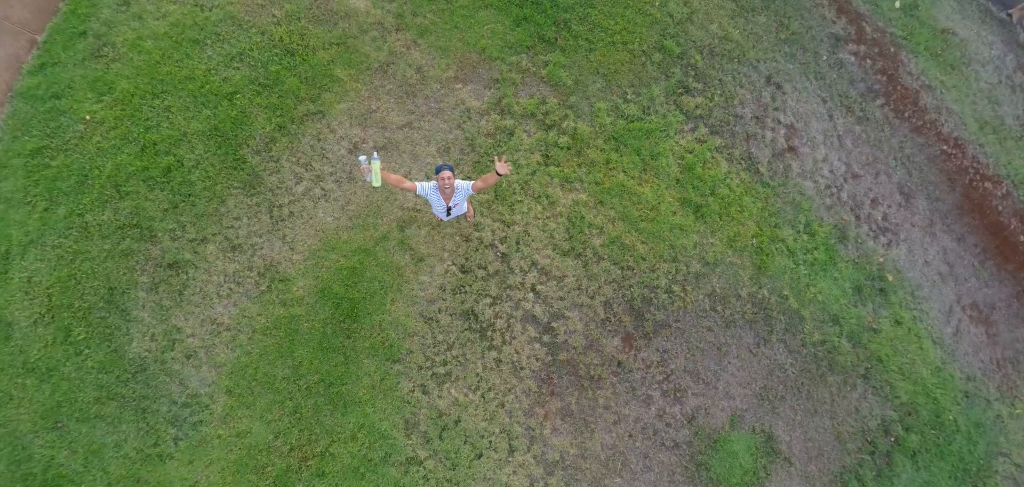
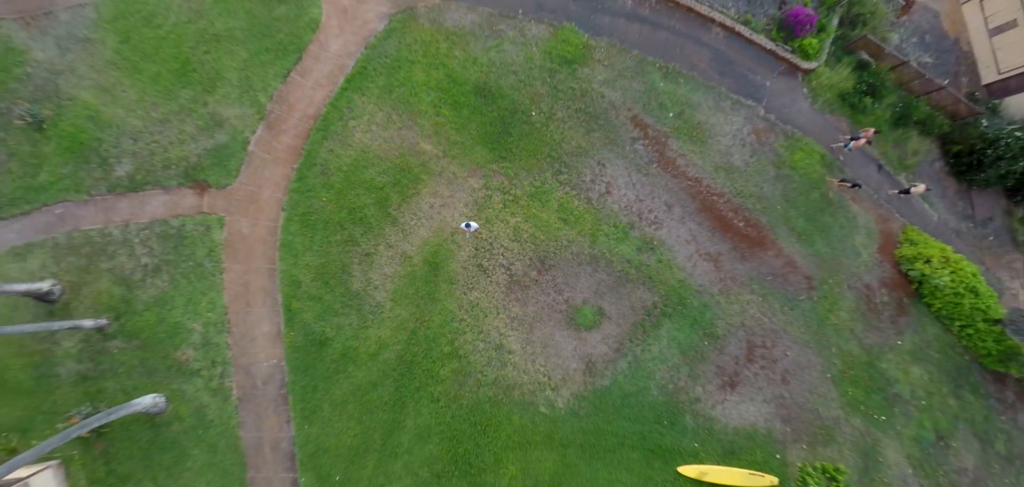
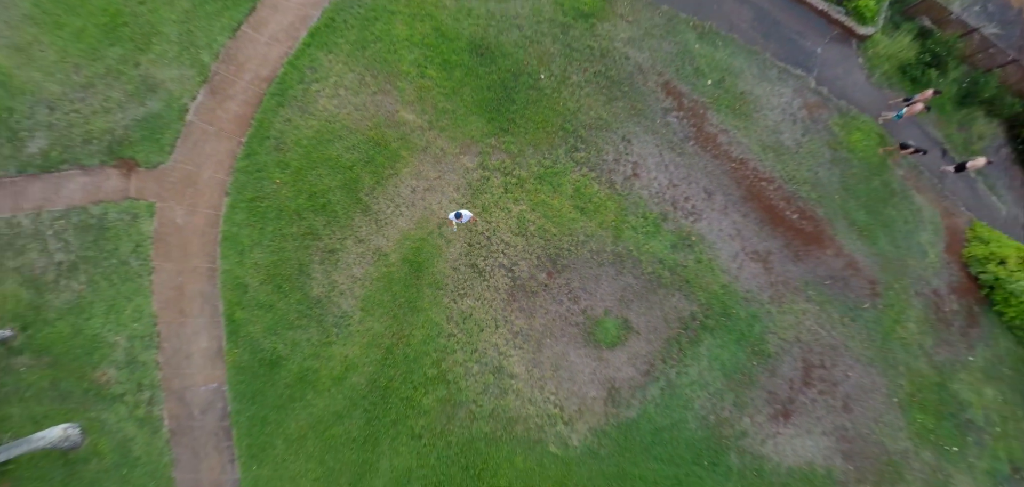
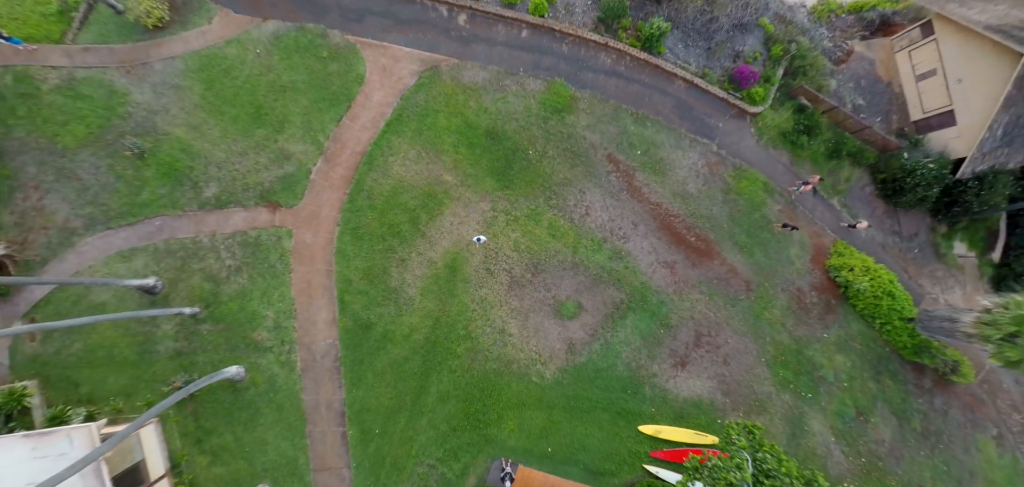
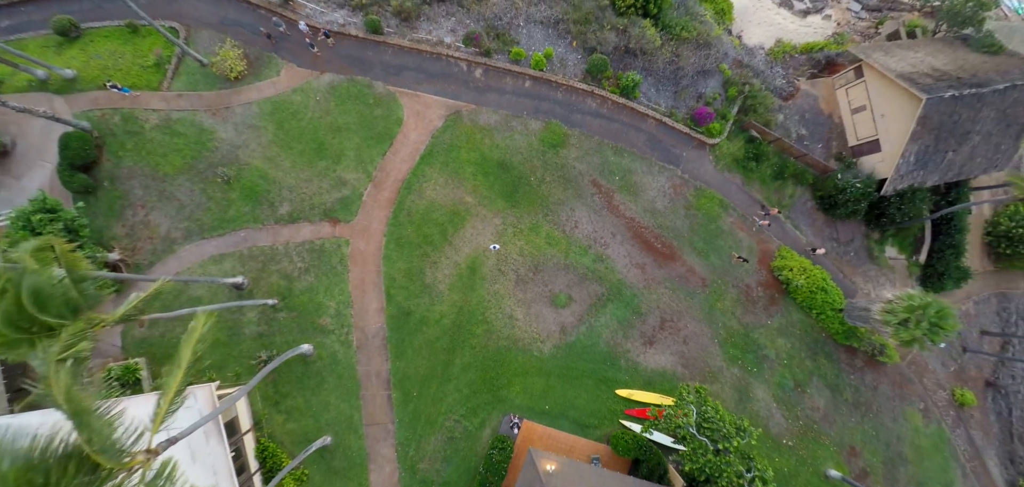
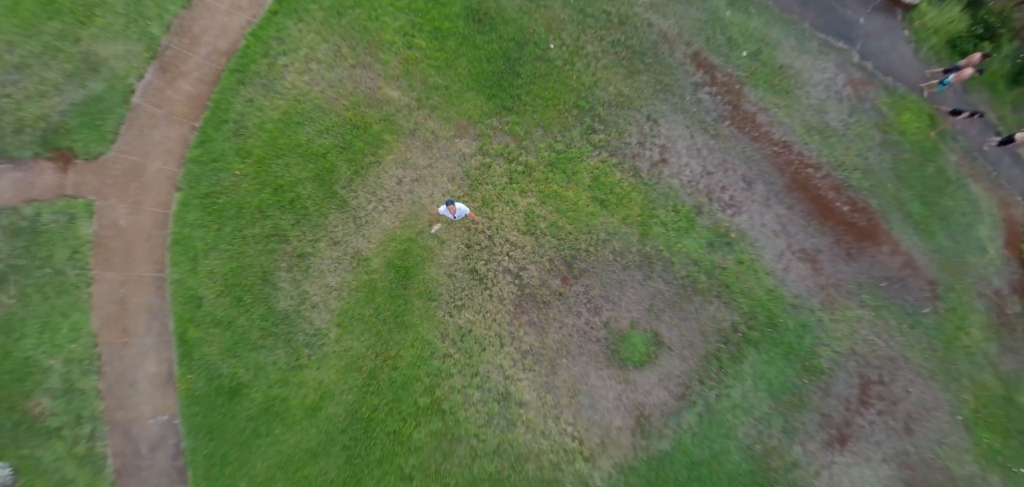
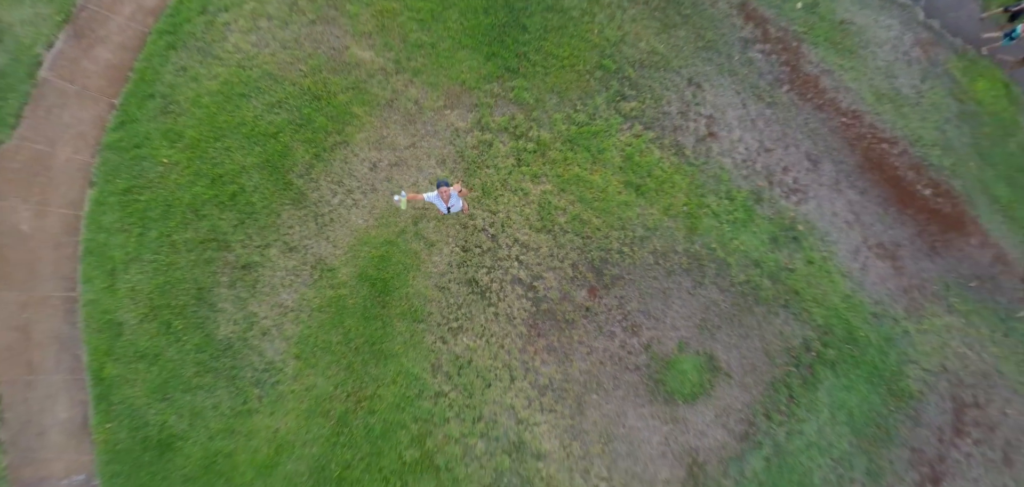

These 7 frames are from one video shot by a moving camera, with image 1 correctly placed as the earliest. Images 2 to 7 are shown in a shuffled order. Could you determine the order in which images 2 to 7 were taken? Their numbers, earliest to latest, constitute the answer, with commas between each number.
7, 6, 3, 2, 4, 5
